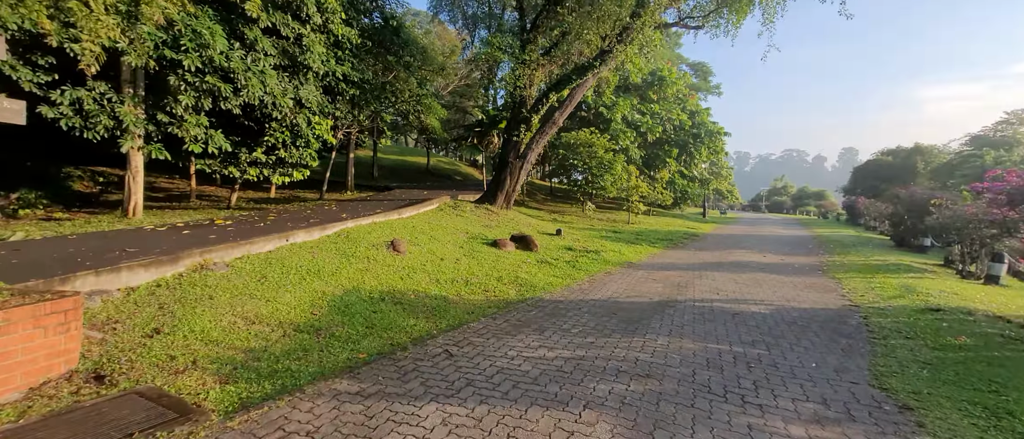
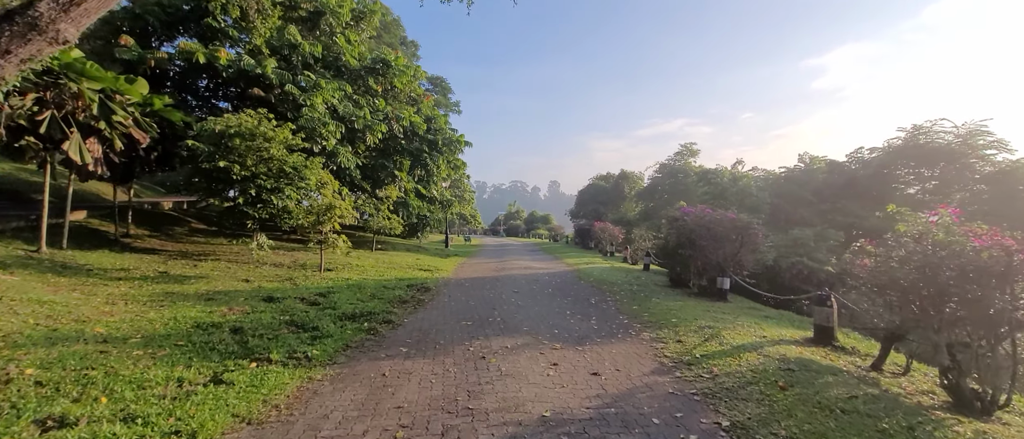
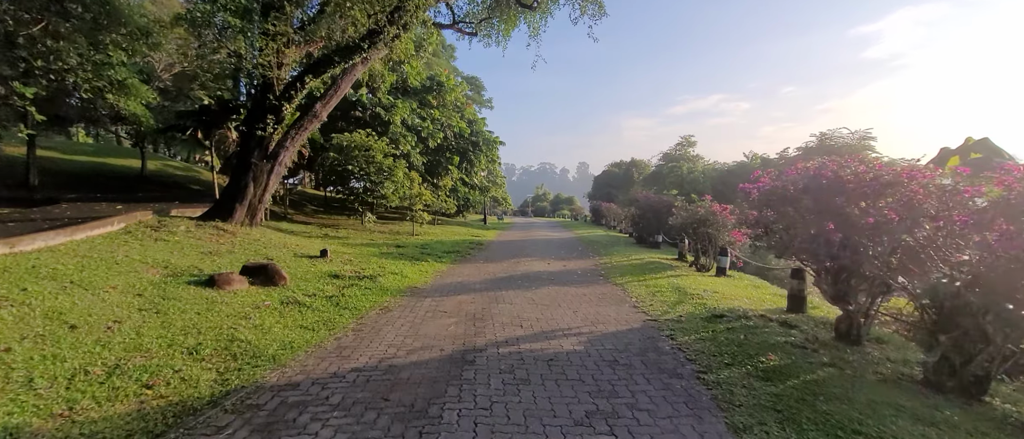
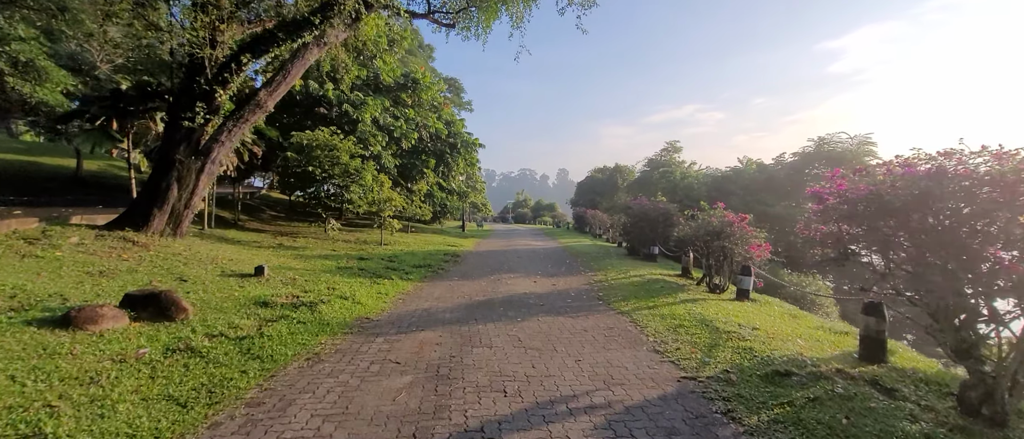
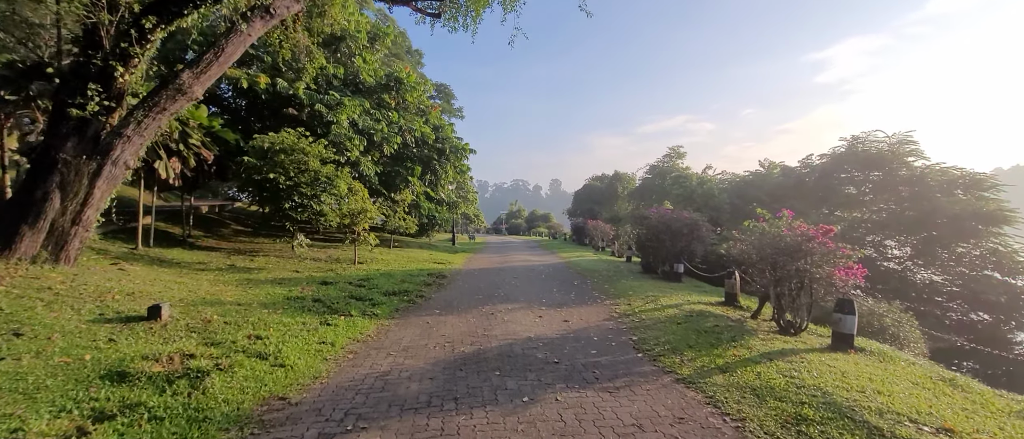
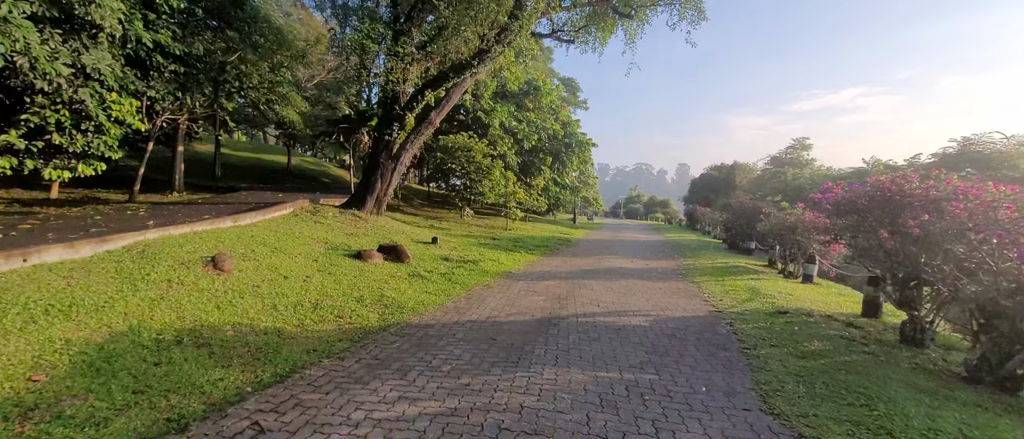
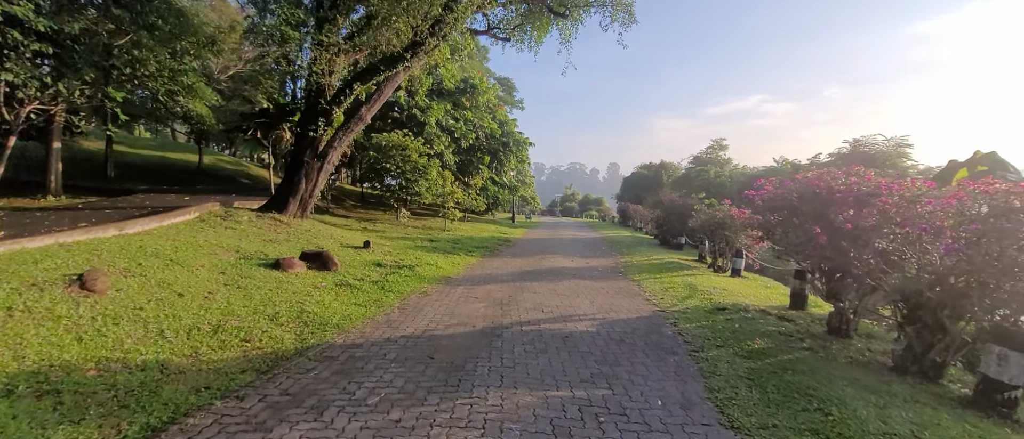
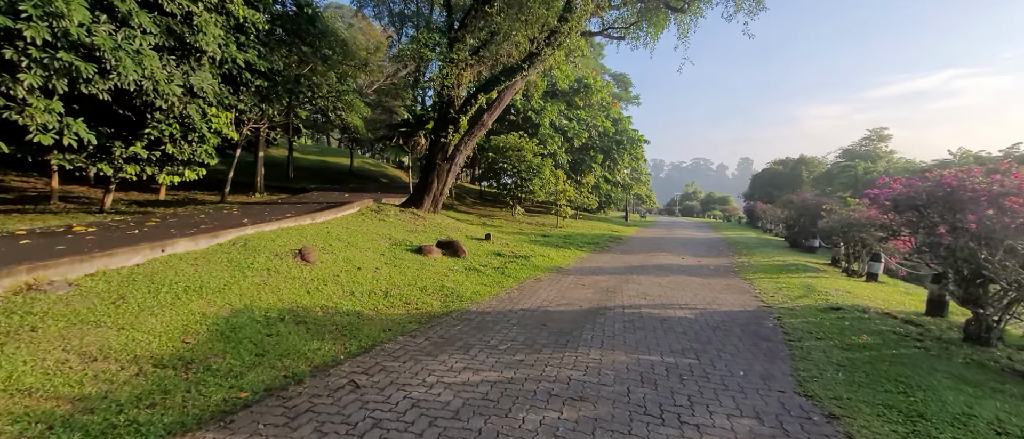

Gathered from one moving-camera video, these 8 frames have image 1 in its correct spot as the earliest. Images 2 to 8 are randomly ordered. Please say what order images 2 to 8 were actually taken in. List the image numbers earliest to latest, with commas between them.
8, 6, 7, 3, 4, 5, 2
